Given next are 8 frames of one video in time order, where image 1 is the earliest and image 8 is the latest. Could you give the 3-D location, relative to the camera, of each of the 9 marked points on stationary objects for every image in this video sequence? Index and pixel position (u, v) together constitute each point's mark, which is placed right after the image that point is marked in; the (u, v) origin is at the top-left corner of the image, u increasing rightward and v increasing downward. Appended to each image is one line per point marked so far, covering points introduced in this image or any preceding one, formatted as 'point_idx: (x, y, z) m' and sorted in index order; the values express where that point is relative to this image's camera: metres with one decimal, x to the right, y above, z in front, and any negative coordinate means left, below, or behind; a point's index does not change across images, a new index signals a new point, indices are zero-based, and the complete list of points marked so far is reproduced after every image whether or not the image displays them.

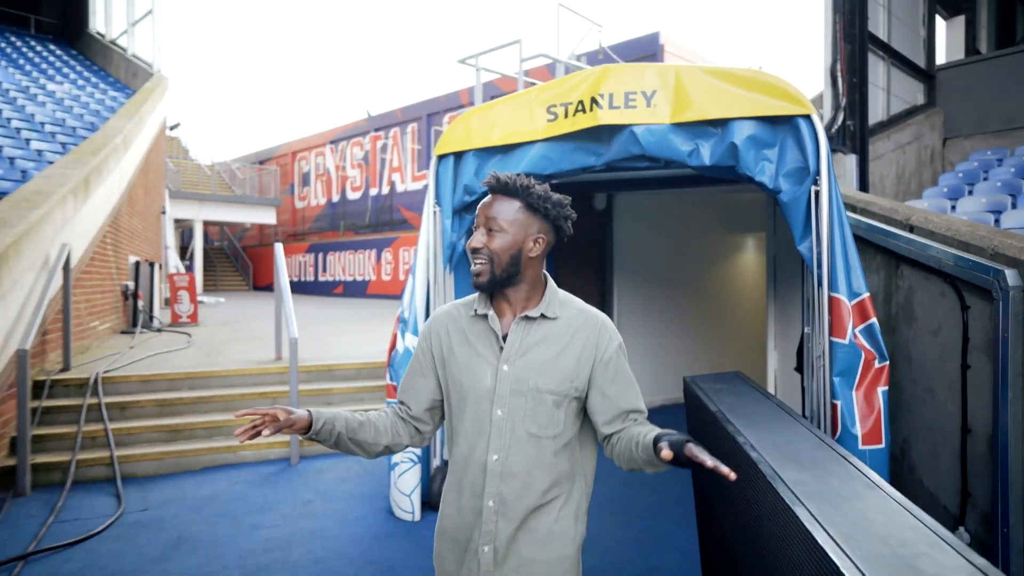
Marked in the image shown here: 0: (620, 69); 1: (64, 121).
0: (+0.5, +1.0, +3.4) m
1: (-7.3, +2.7, +11.8) m
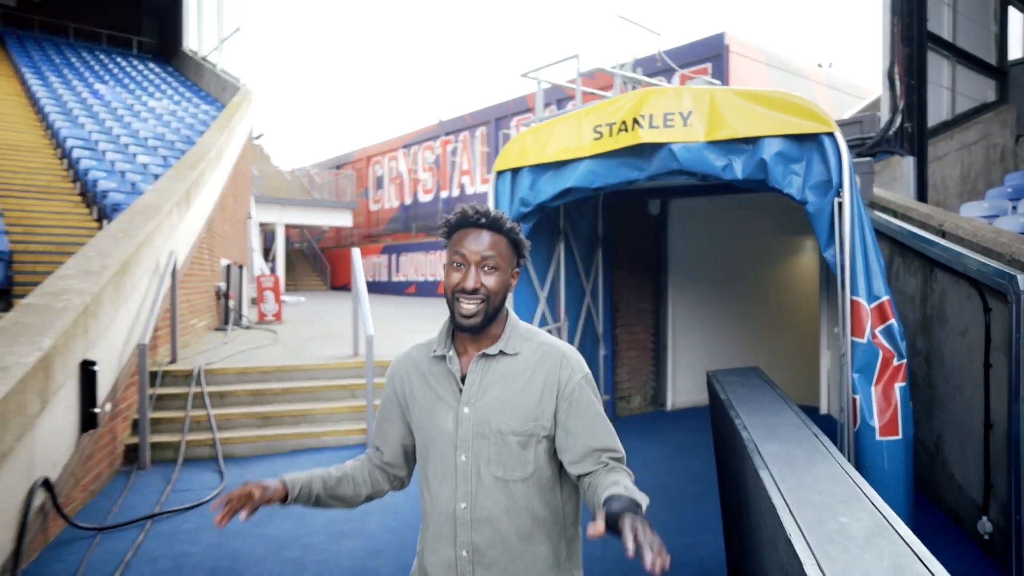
0: (+0.8, +1.0, +3.7) m
1: (-6.2, +2.7, +12.9) m
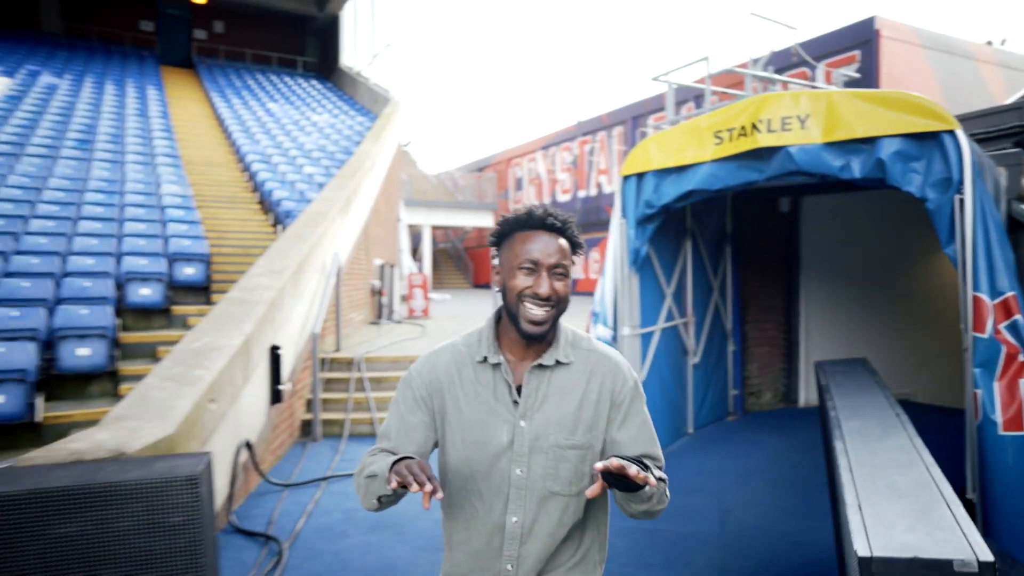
0: (+1.4, +1.0, +3.9) m
1: (-3.6, +2.8, +14.2) m
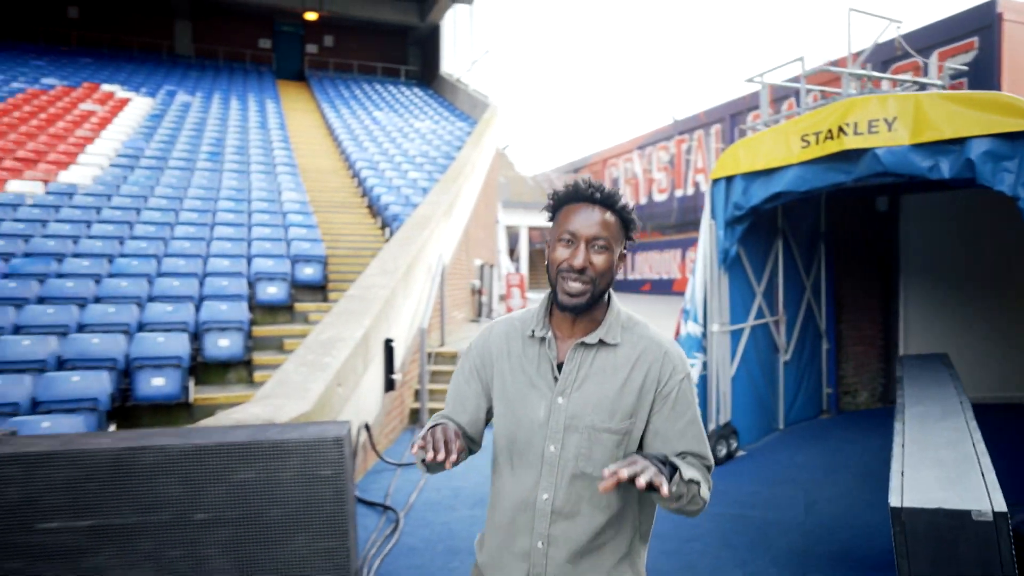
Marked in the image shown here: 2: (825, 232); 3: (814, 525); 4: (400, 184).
0: (+2.0, +1.0, +4.1) m
1: (-1.7, +2.8, +14.9) m
2: (+2.7, +0.5, +6.2) m
3: (+1.6, -1.3, +3.9) m
4: (-1.8, +1.7, +11.8) m
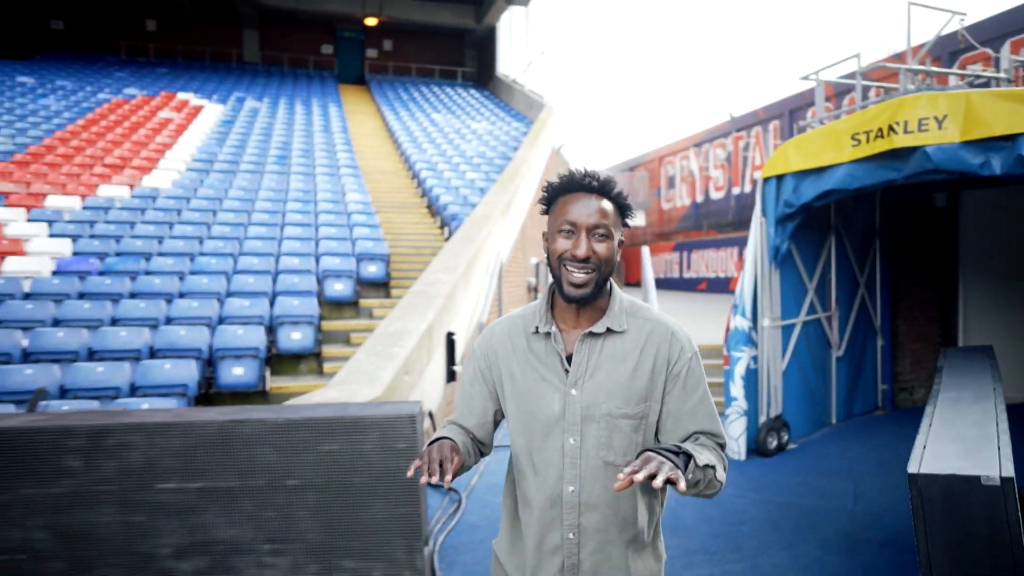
0: (+2.3, +1.1, +4.1) m
1: (-0.5, +2.8, +15.3) m
2: (+3.2, +0.5, +6.2) m
3: (+1.9, -1.2, +4.0) m
4: (-0.9, +1.7, +12.1) m
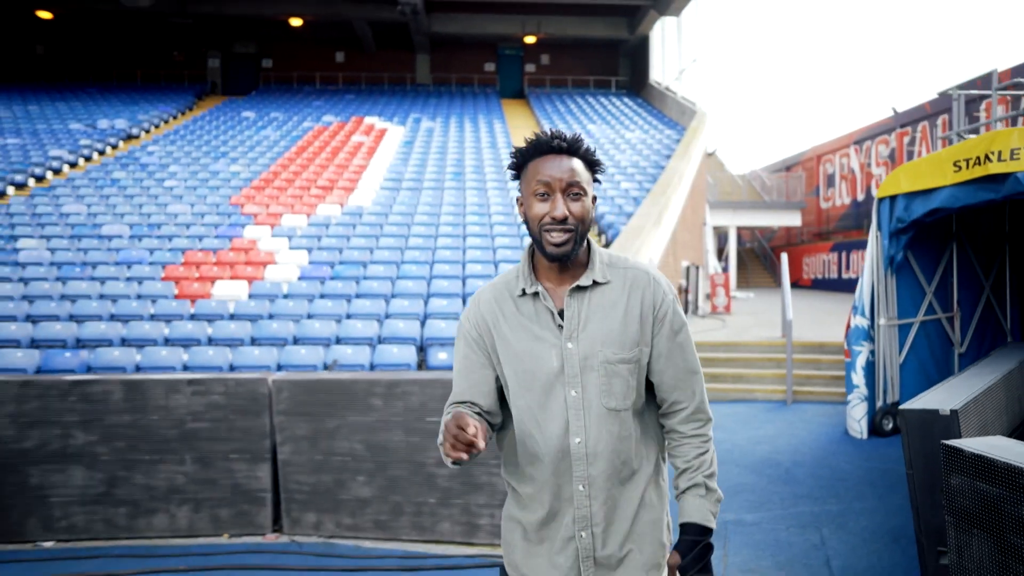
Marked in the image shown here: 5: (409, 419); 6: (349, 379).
0: (+3.3, +1.0, +4.9) m
1: (+2.9, +2.8, +16.3) m
2: (+4.6, +0.5, +6.7) m
3: (+2.9, -1.3, +4.8) m
4: (+1.9, +1.7, +13.4) m
5: (-0.6, -0.8, +4.2) m
6: (-1.0, -0.5, +4.2) m
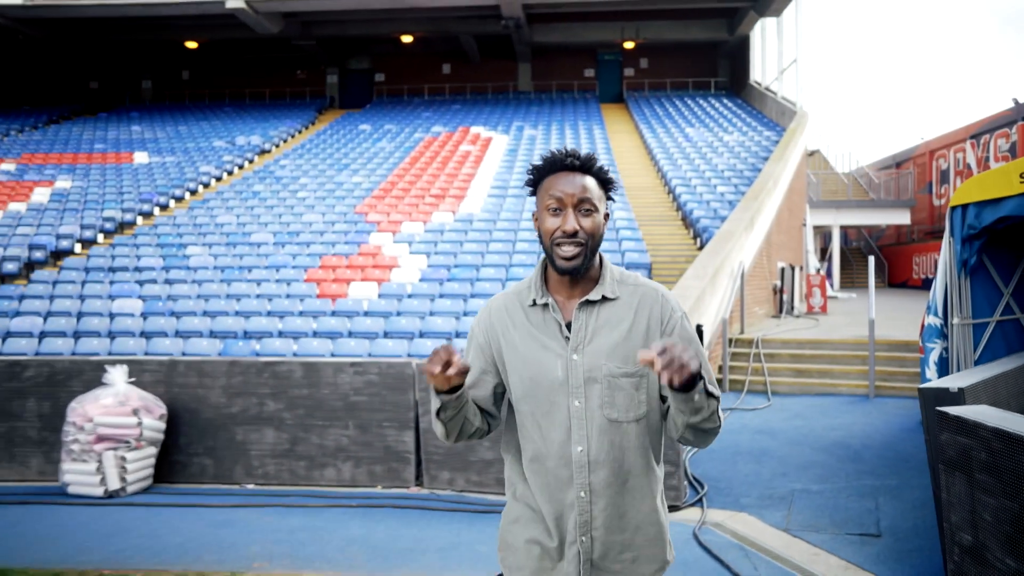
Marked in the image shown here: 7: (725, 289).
0: (+4.1, +1.0, +5.3) m
1: (+5.2, +2.8, +16.7) m
2: (+5.6, +0.5, +7.0) m
3: (+3.7, -1.3, +5.3) m
4: (+3.8, +1.7, +13.9) m
5: (+0.1, -0.8, +5.2) m
6: (-0.3, -0.5, +5.3) m
7: (+2.6, 0.0, +8.9) m
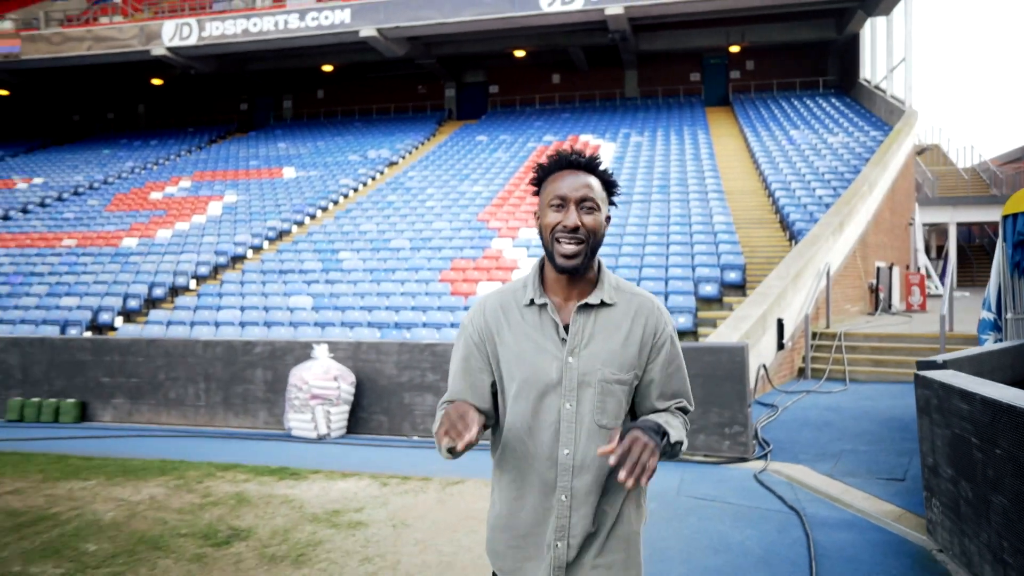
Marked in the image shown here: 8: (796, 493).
0: (+5.0, +1.0, +6.1) m
1: (+7.8, +2.8, +17.3) m
2: (+6.7, +0.5, +7.6) m
3: (+4.6, -1.3, +6.2) m
4: (+6.0, +1.7, +14.7) m
5: (+1.0, -0.8, +6.6) m
6: (+0.7, -0.5, +6.7) m
7: (+4.1, 0.0, +9.9) m
8: (+2.0, -1.4, +5.1) m
